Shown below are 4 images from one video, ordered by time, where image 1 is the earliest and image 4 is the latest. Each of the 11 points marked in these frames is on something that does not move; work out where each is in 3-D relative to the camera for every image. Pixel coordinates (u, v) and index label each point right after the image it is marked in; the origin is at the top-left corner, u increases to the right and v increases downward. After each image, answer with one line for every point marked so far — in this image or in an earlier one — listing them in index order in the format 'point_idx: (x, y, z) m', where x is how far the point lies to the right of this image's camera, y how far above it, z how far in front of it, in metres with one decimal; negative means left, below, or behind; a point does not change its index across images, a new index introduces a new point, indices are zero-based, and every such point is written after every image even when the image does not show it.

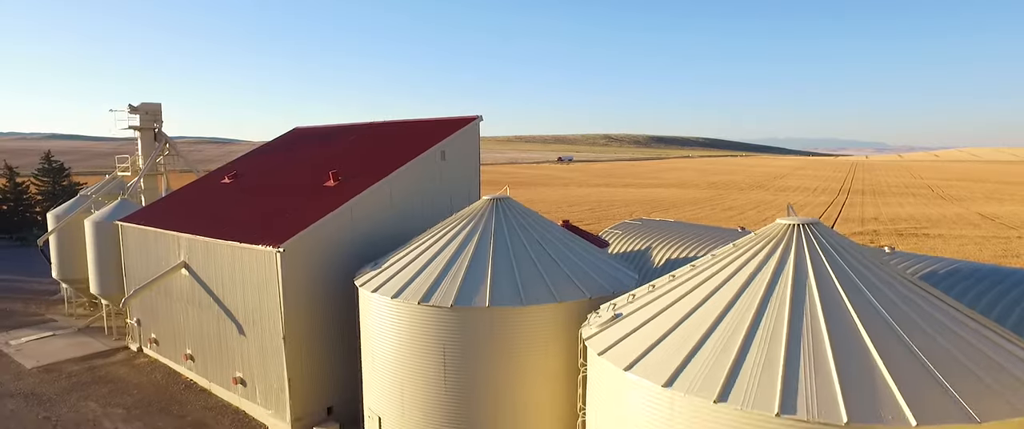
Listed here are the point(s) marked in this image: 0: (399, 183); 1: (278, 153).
0: (-2.5, +0.7, +13.7) m
1: (-7.1, +1.9, +18.7) m
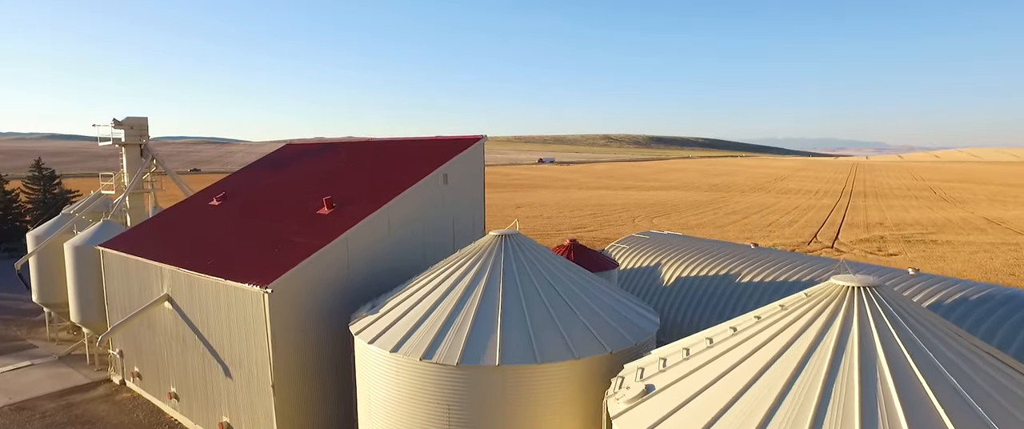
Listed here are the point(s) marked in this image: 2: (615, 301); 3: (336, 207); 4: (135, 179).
0: (-2.3, +0.1, +12.7) m
1: (-6.9, +1.2, +17.7) m
2: (+1.8, -1.5, +10.7) m
3: (-3.8, +0.1, +13.3) m
4: (-11.7, +1.1, +19.1) m
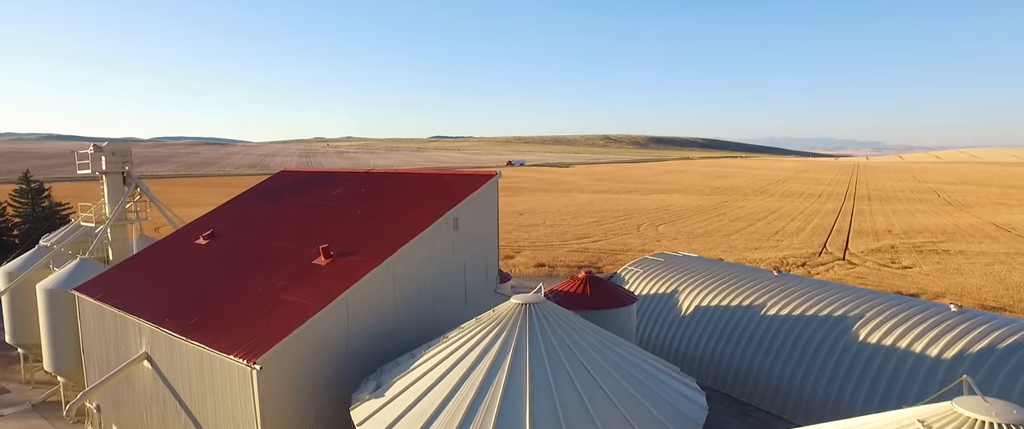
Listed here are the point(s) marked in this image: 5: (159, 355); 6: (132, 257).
0: (-2.0, -0.9, +11.3) m
1: (-6.5, +0.3, +16.3) m
2: (+2.2, -2.5, +9.3) m
3: (-3.4, -0.8, +11.9) m
4: (-11.3, +0.2, +17.7) m
5: (-6.7, -2.7, +11.7) m
6: (-9.6, -1.1, +15.5) m
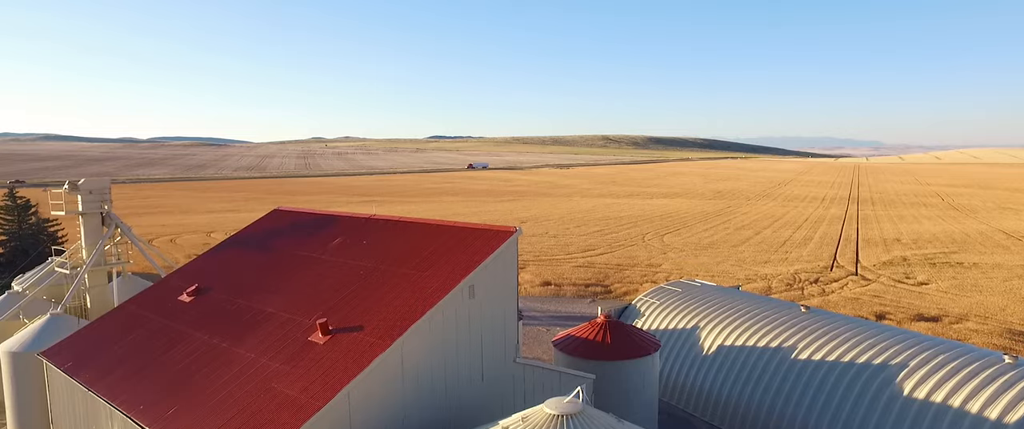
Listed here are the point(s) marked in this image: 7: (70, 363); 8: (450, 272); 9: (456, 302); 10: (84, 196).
0: (-1.6, -2.1, +9.8) m
1: (-6.1, -0.9, +14.7) m
2: (+2.6, -3.6, +7.8) m
3: (-3.0, -2.0, +10.3) m
4: (-10.9, -1.0, +16.1) m
5: (-6.3, -3.9, +10.2) m
6: (-9.2, -2.3, +13.9) m
7: (-8.8, -2.9, +12.3) m
8: (-1.1, -1.0, +10.9) m
9: (-0.9, -1.5, +10.5) m
10: (-11.4, +0.5, +16.5) m
